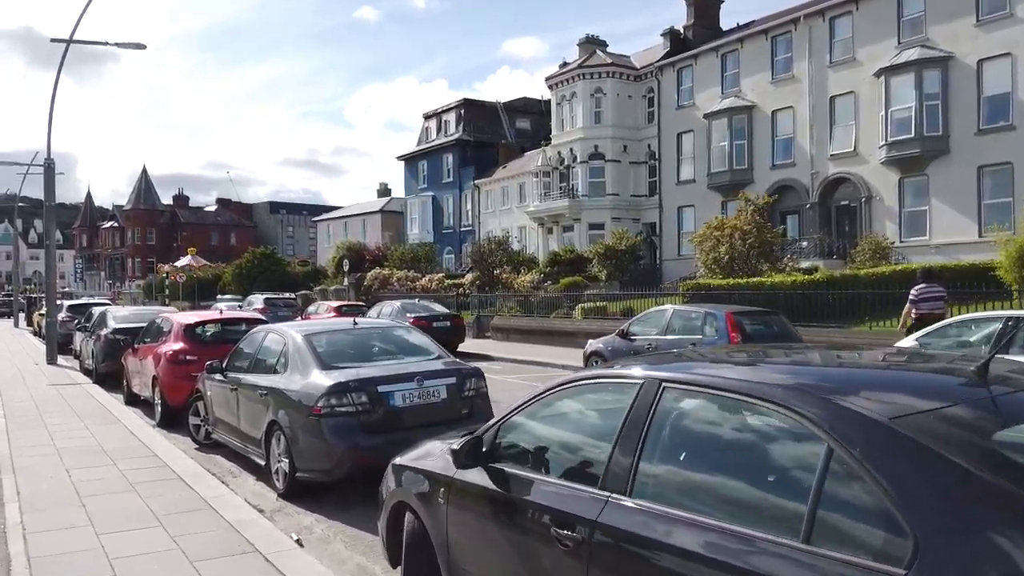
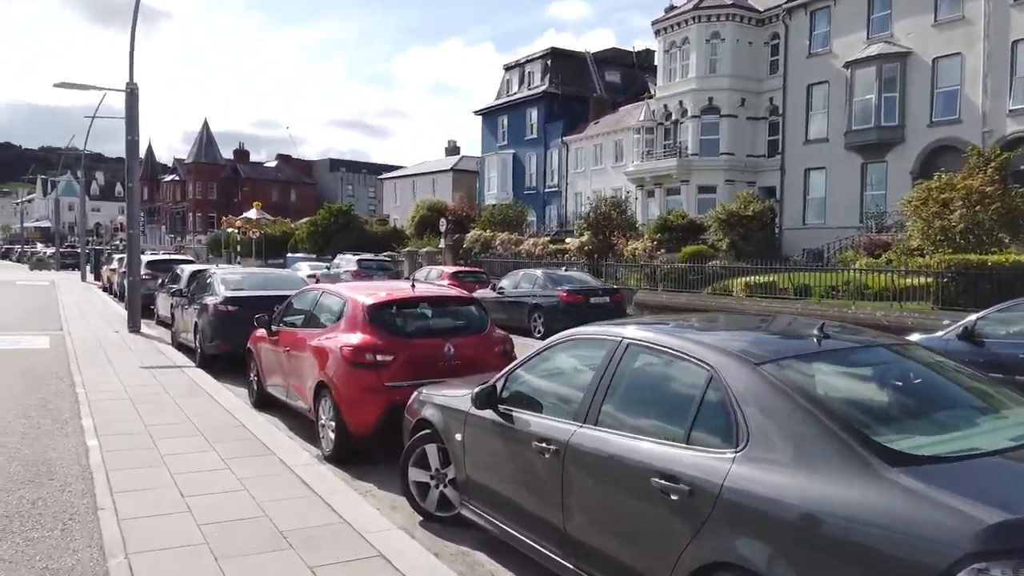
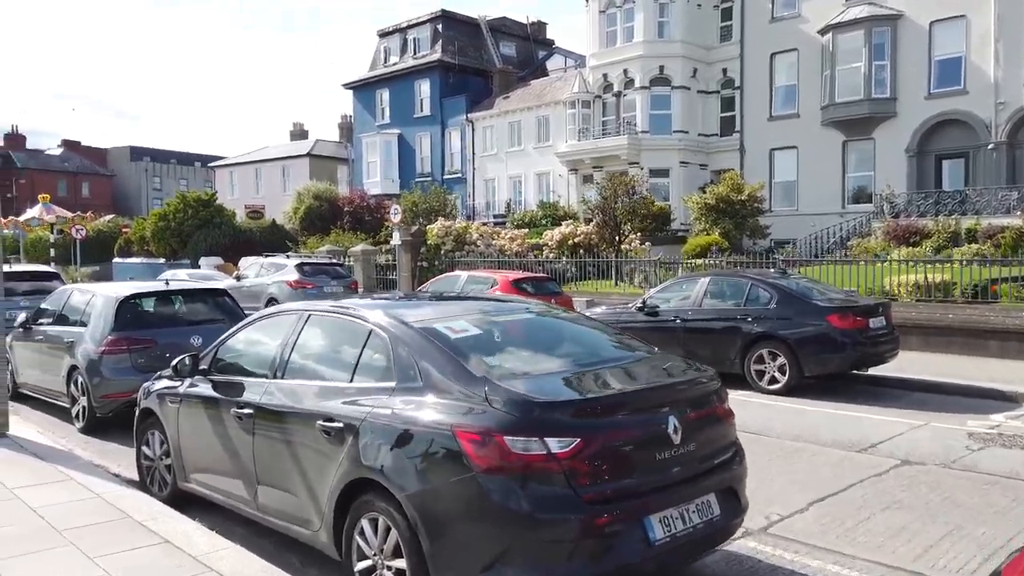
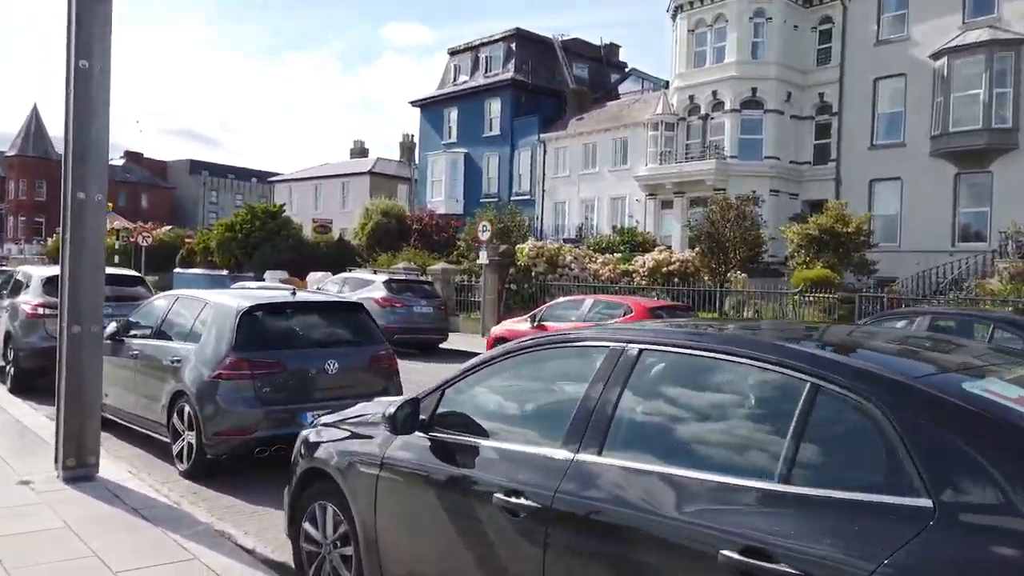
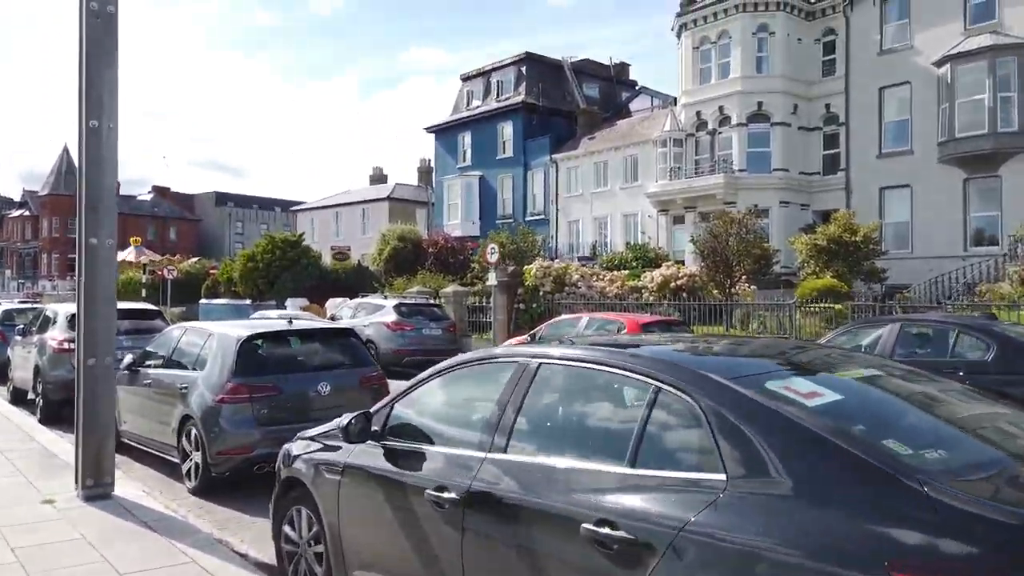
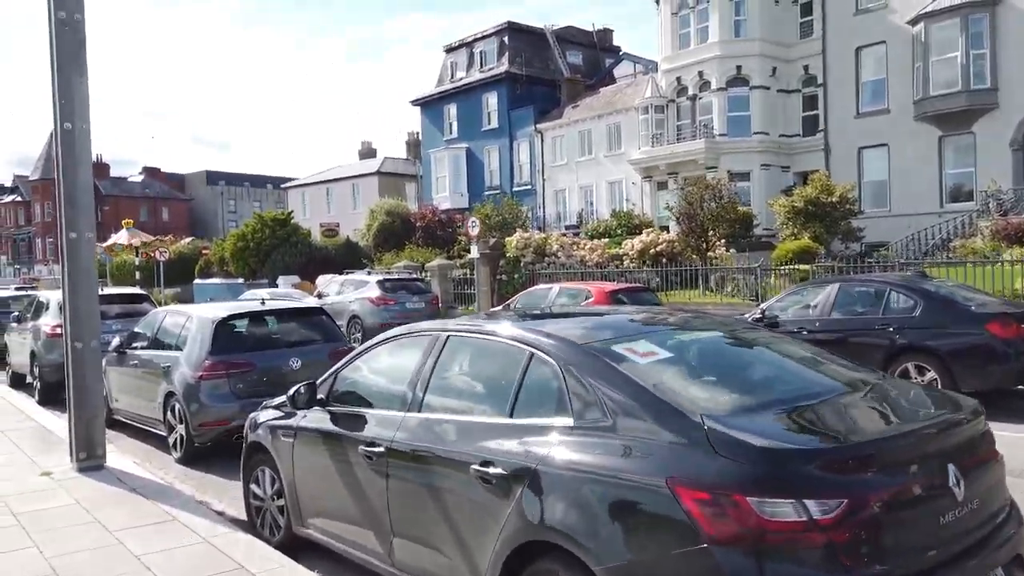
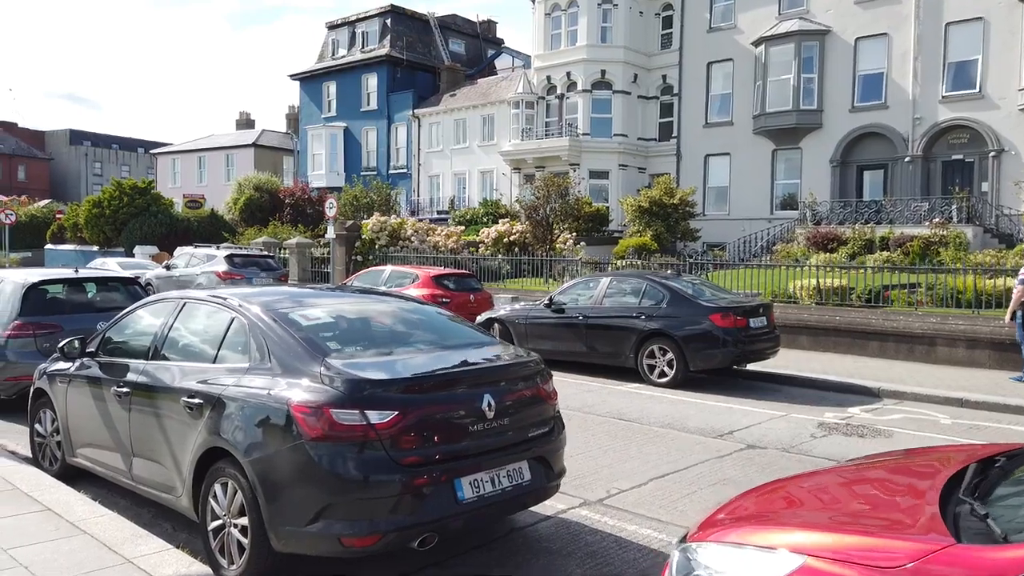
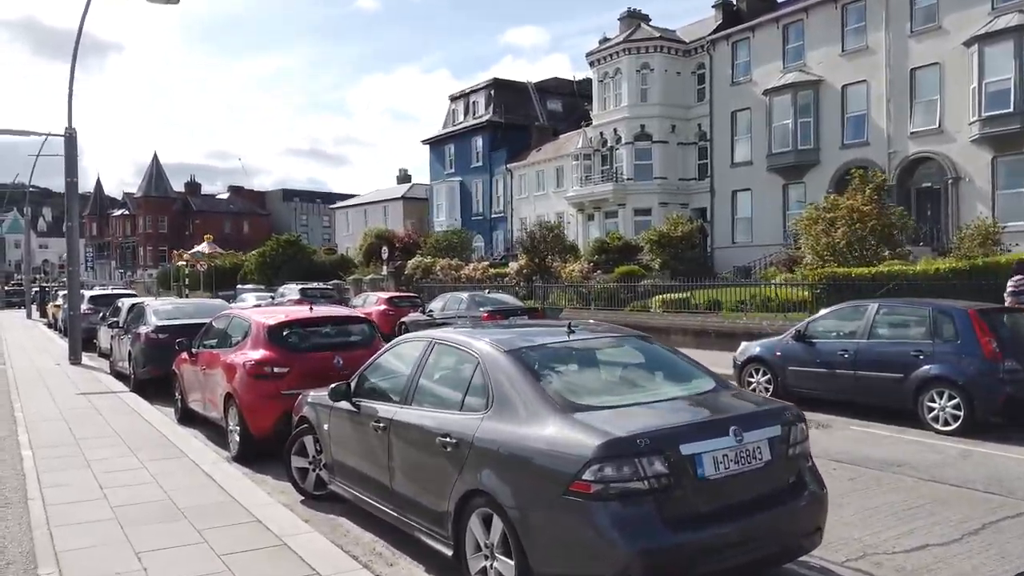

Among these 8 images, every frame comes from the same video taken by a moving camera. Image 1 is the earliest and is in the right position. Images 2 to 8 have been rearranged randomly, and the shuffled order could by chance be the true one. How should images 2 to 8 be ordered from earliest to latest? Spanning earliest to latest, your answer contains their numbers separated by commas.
8, 2, 7, 3, 6, 5, 4
